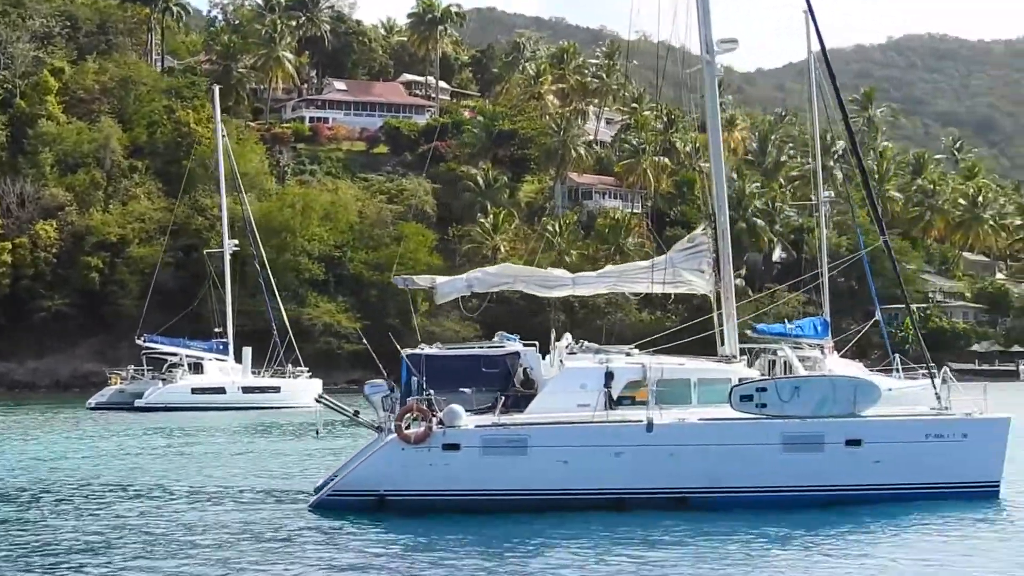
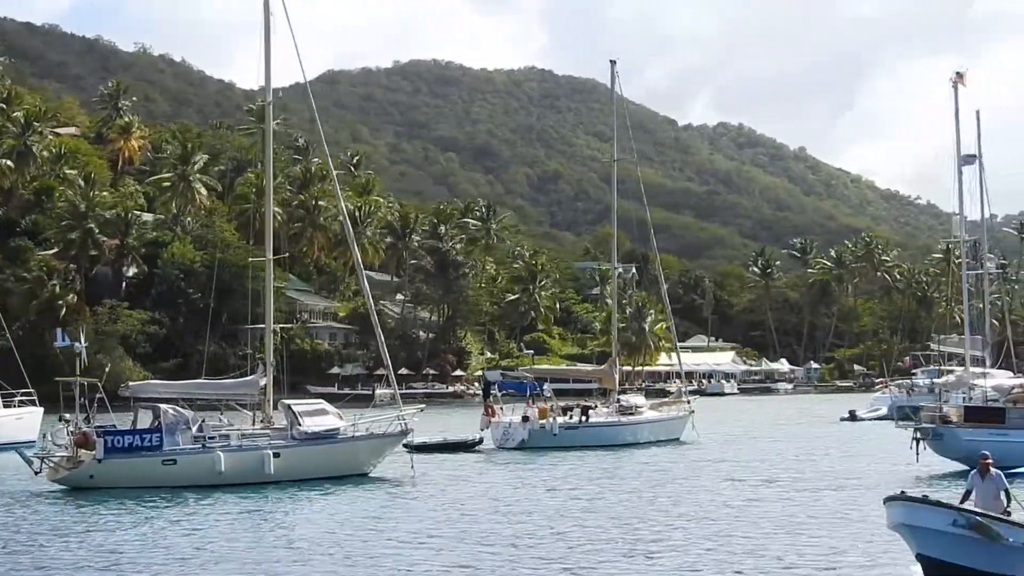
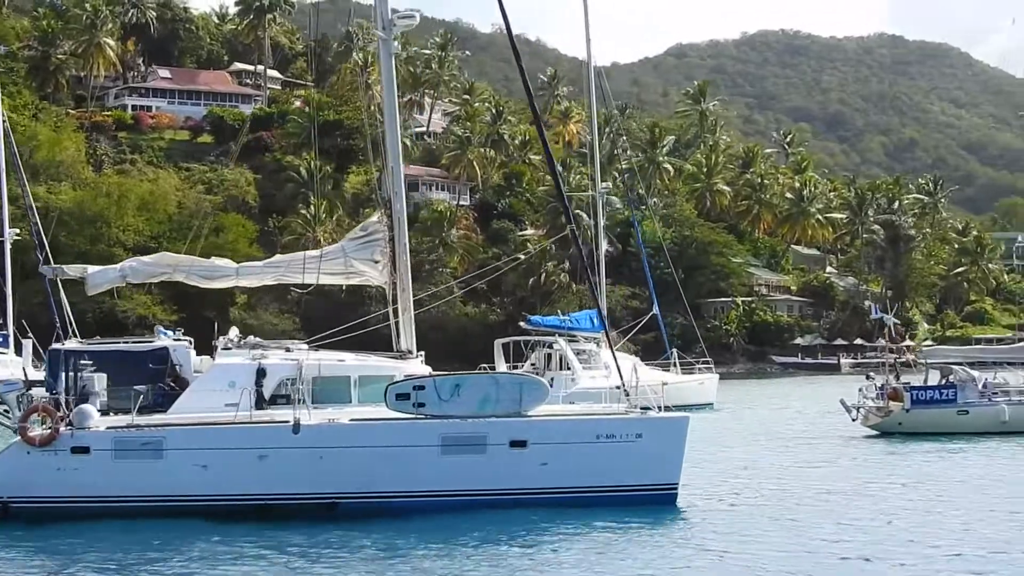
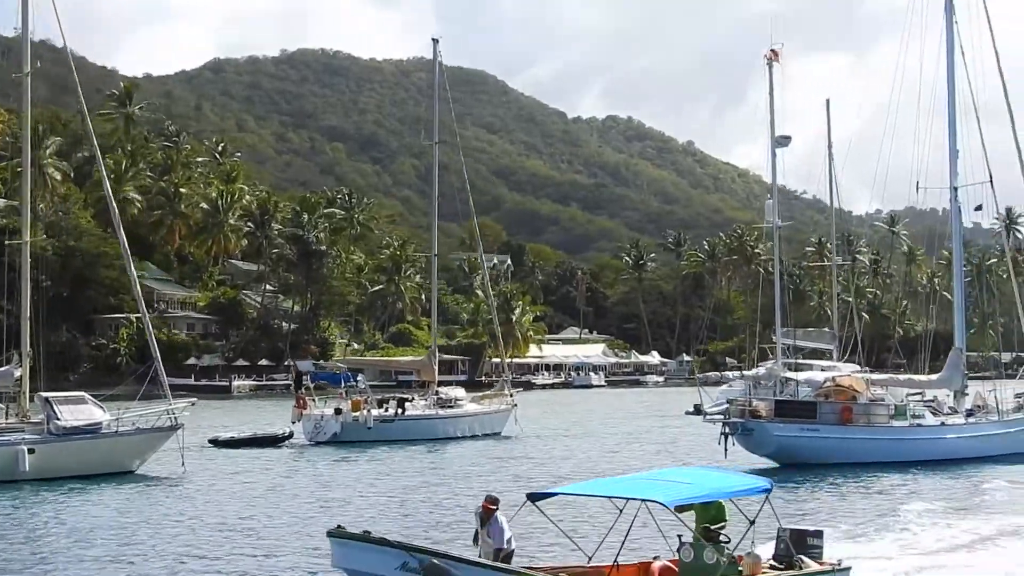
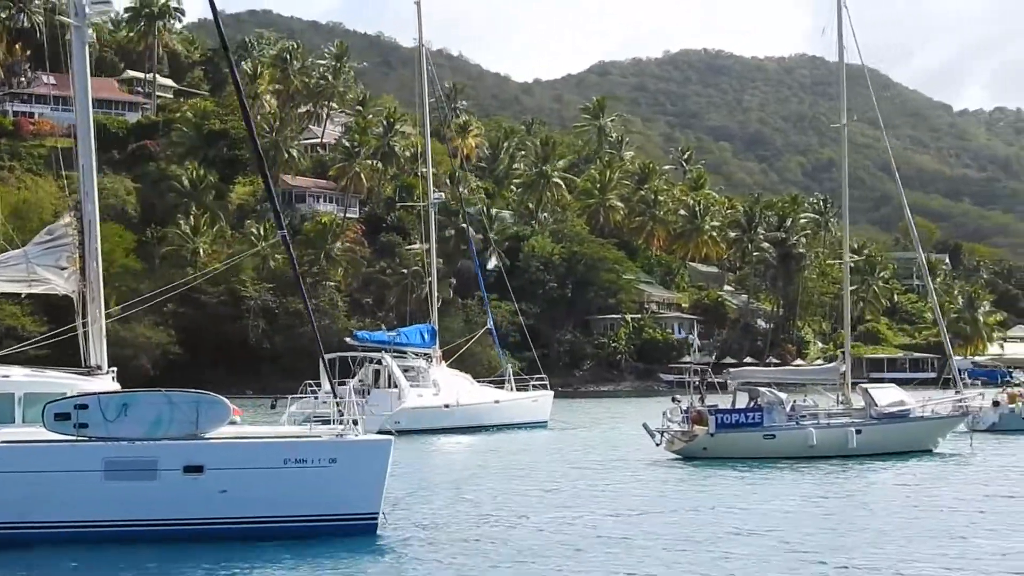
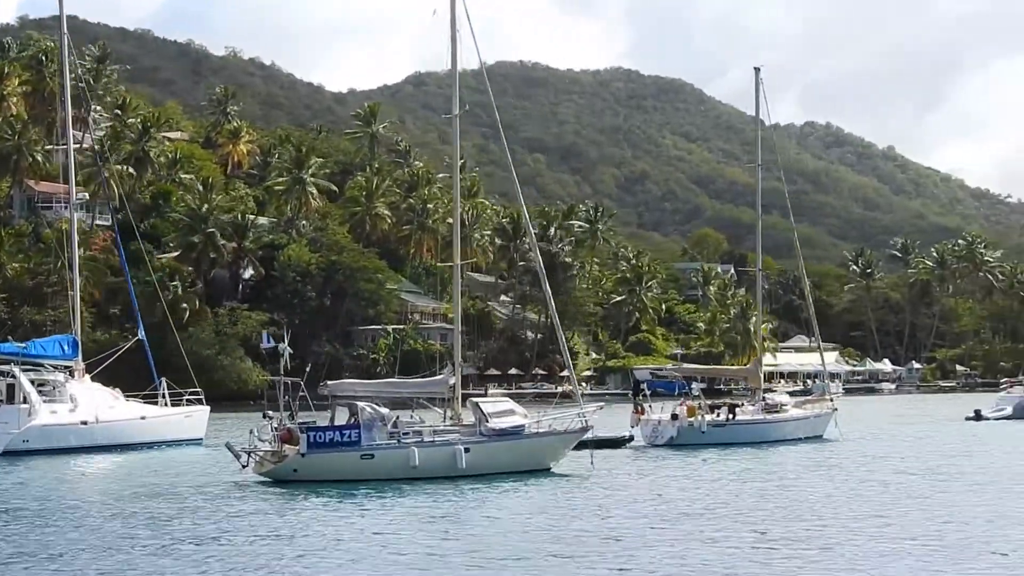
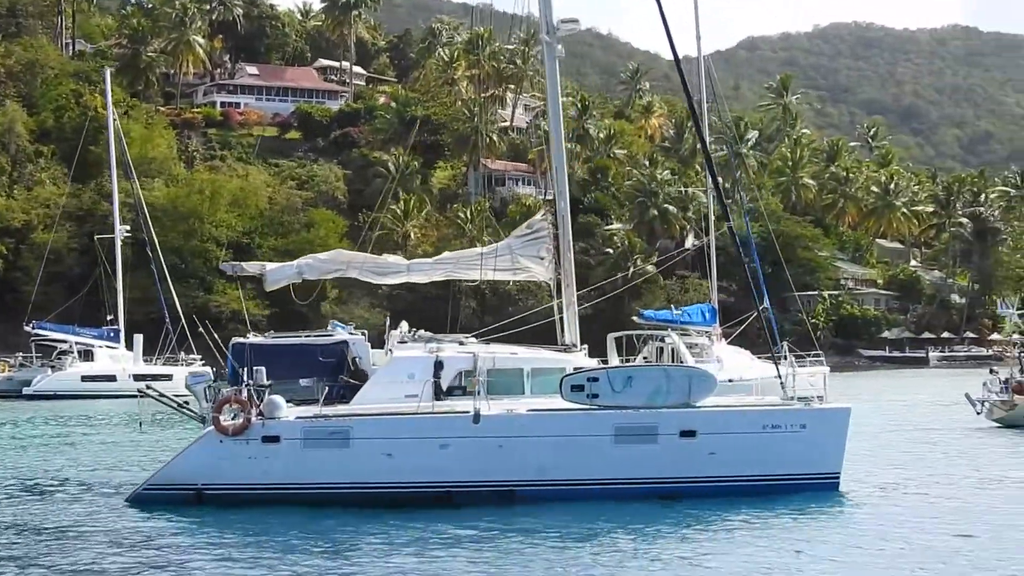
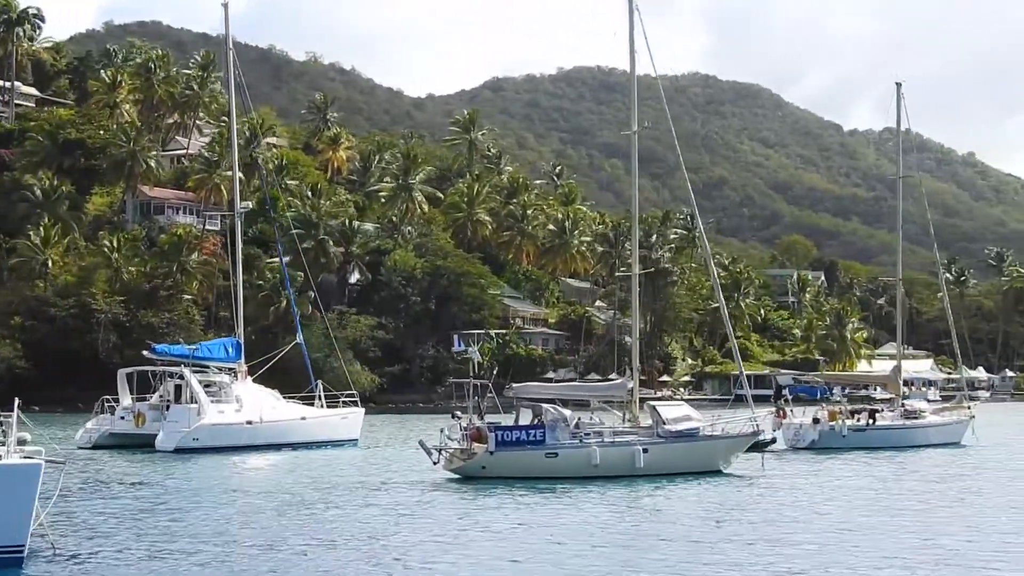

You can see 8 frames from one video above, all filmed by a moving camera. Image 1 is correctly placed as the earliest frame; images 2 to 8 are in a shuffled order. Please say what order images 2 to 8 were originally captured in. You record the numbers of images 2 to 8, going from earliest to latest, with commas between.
7, 3, 5, 8, 6, 2, 4
